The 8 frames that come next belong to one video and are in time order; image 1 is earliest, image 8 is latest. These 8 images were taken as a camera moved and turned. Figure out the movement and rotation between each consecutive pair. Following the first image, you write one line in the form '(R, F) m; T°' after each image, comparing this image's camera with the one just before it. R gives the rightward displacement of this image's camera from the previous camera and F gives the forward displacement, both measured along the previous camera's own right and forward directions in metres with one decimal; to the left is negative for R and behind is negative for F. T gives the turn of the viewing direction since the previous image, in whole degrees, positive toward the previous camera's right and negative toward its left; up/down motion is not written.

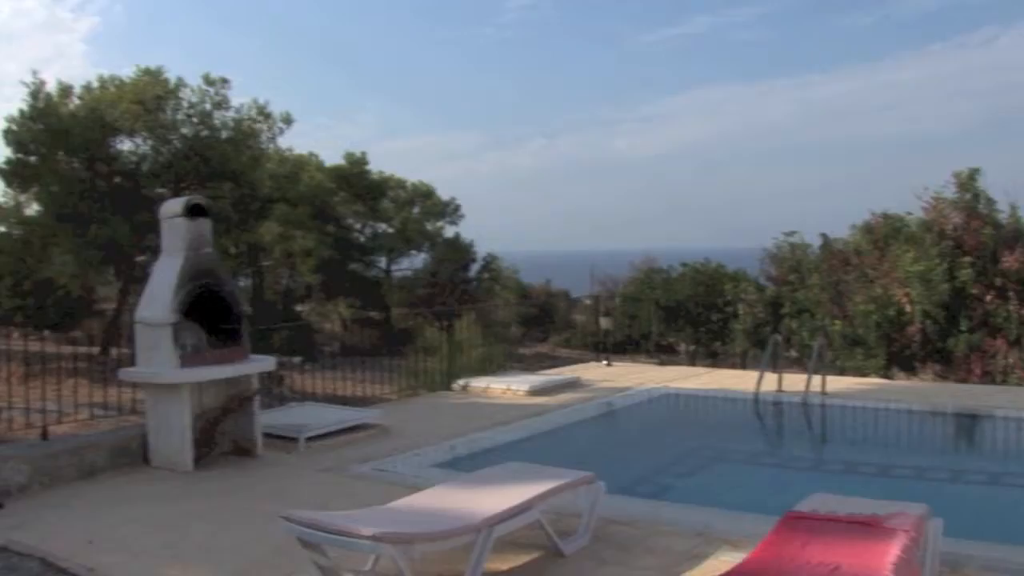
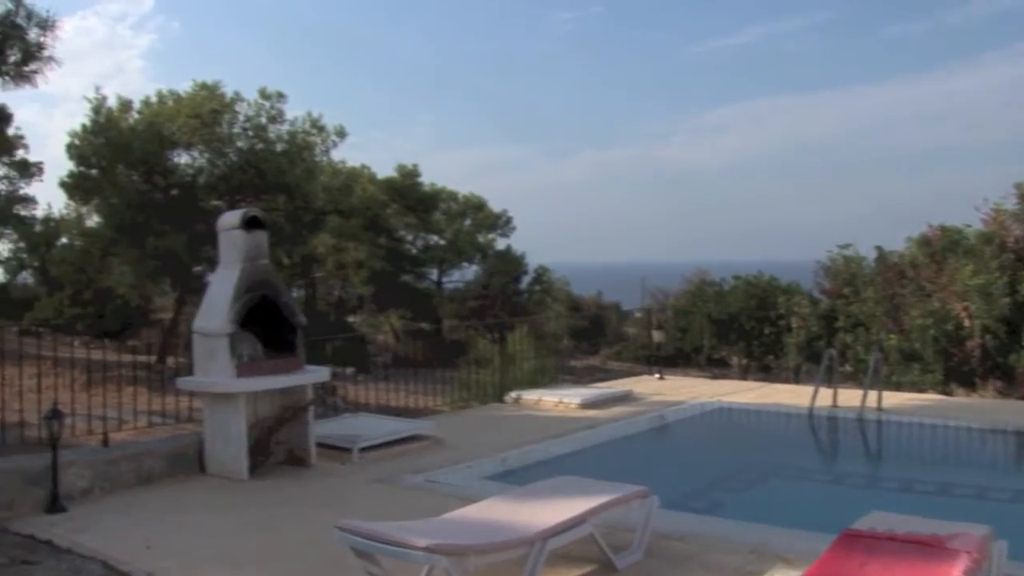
(0.0, 0.0) m; -2°
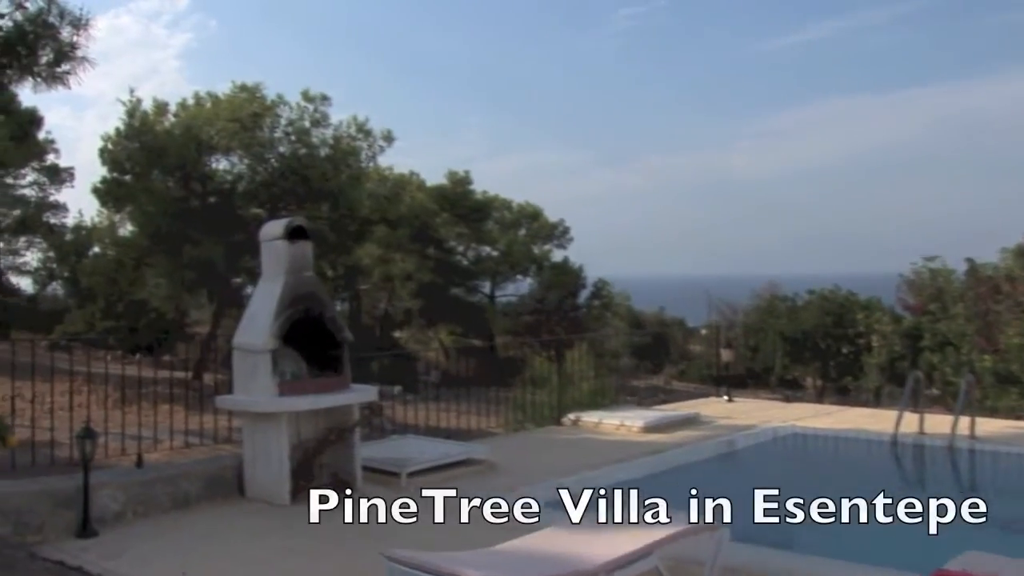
(-0.1, +0.6) m; -2°
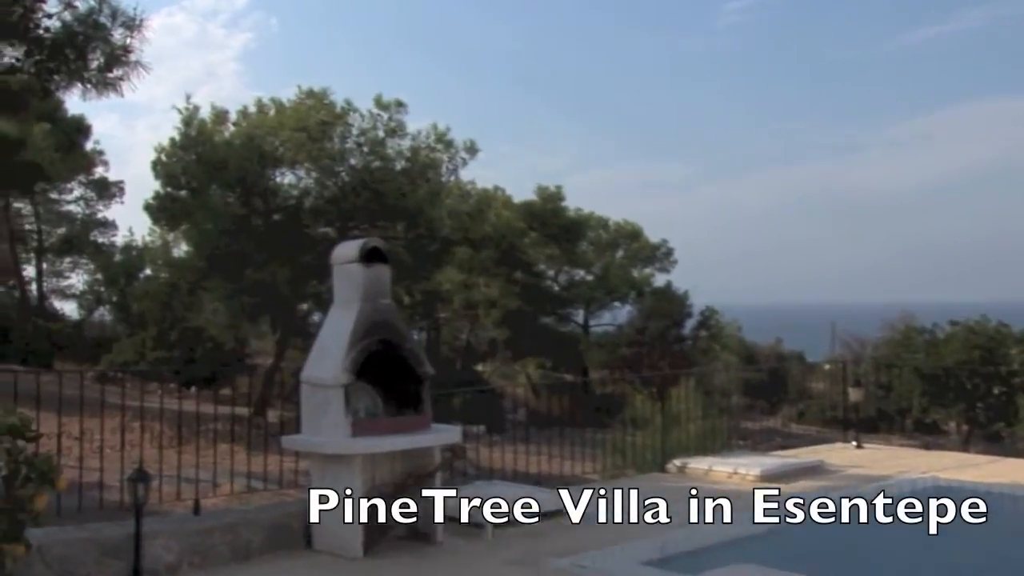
(-0.2, +0.9) m; -3°
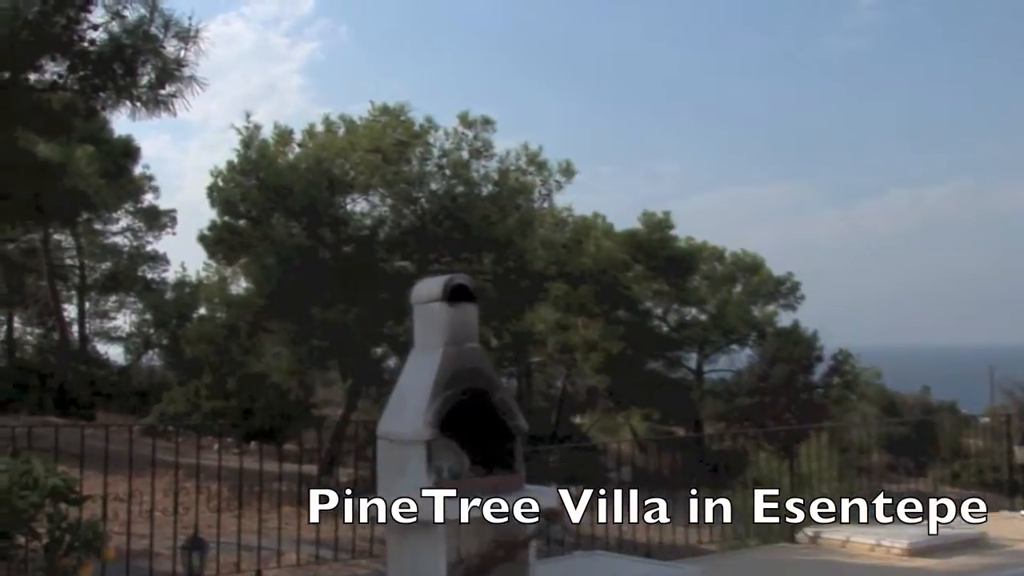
(-0.2, +1.0) m; -2°
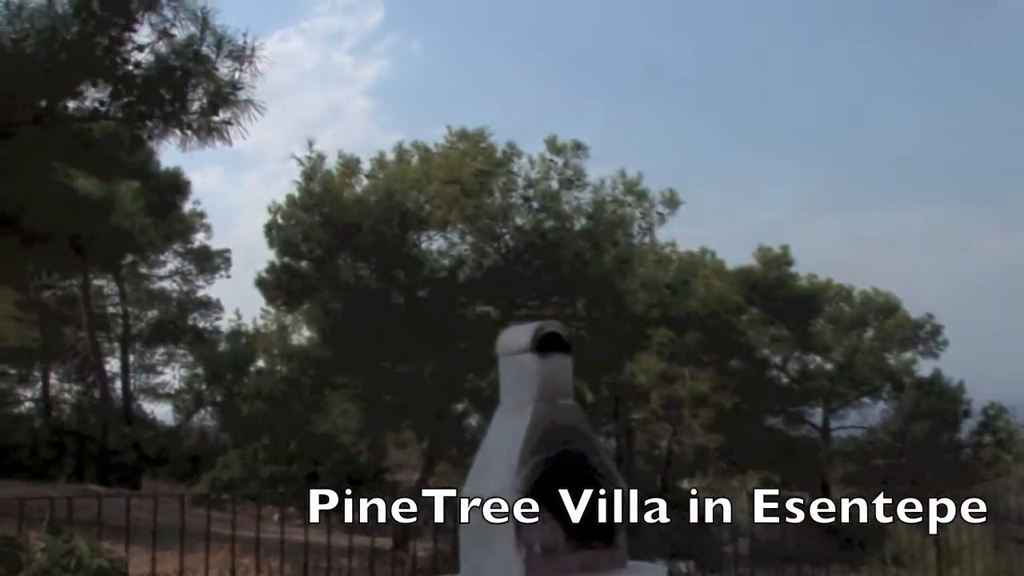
(-0.2, +0.8) m; -2°
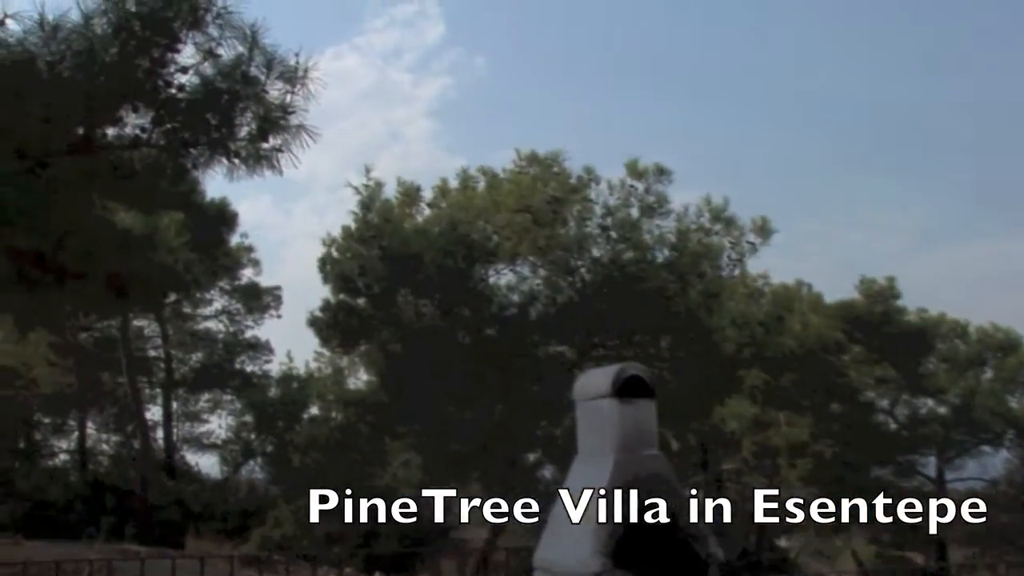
(-0.1, +0.6) m; -2°
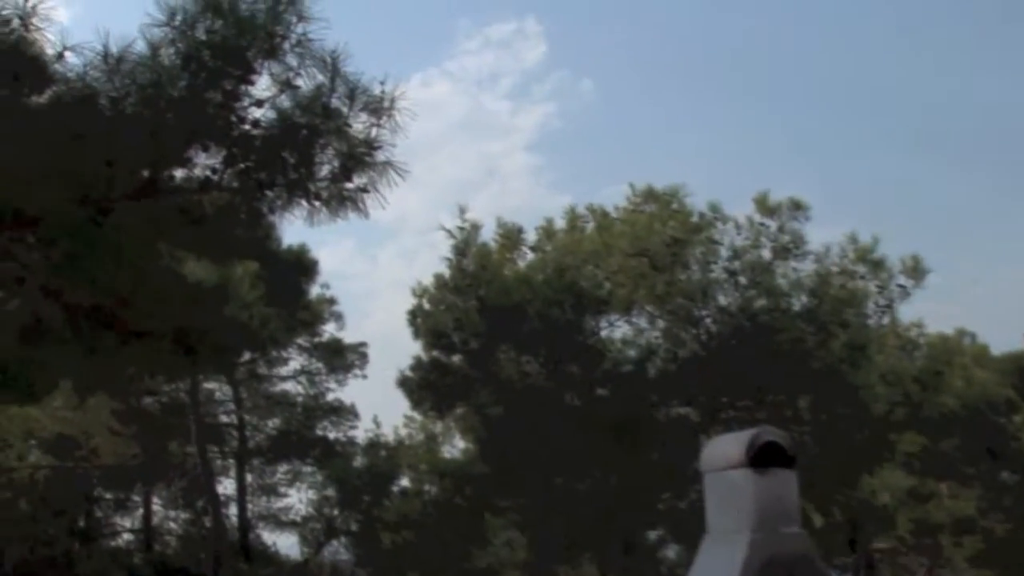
(-0.1, +0.7) m; -3°
